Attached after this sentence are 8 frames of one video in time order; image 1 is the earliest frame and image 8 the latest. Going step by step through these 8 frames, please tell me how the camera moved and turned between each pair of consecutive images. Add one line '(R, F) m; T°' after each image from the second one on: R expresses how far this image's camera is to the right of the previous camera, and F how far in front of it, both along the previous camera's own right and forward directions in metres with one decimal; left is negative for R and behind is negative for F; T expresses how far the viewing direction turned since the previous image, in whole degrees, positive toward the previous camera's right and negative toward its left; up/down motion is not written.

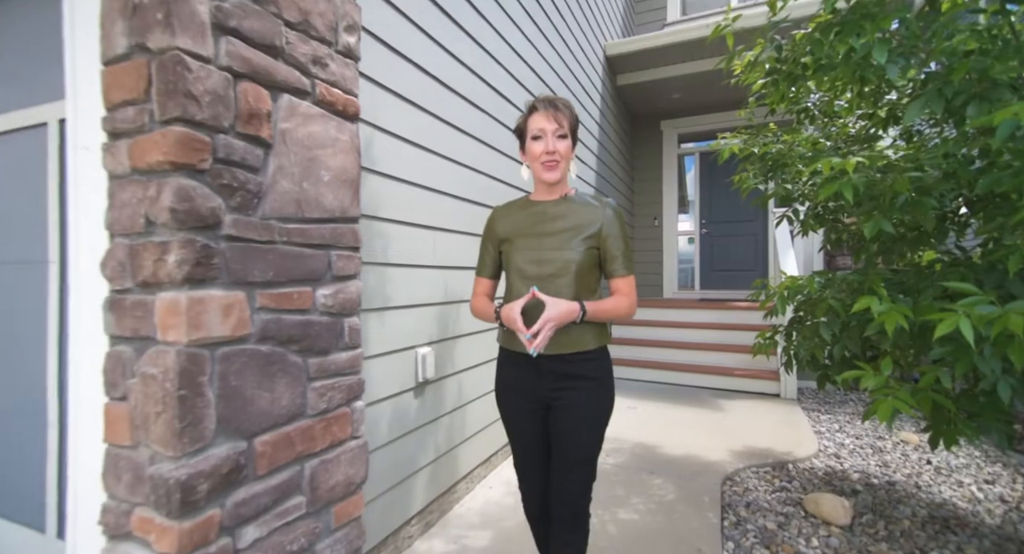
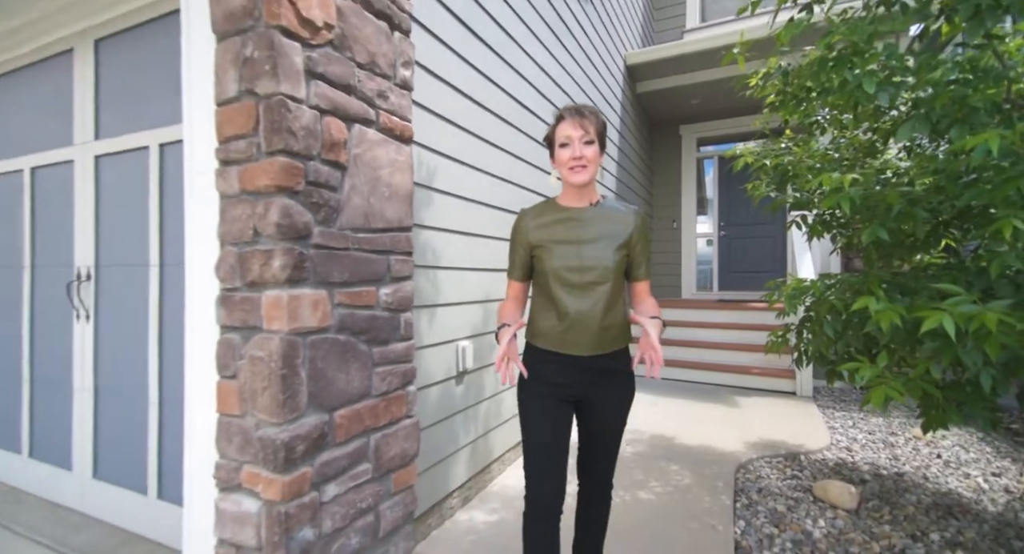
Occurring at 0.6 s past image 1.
(-0.1, -0.2) m; -2°
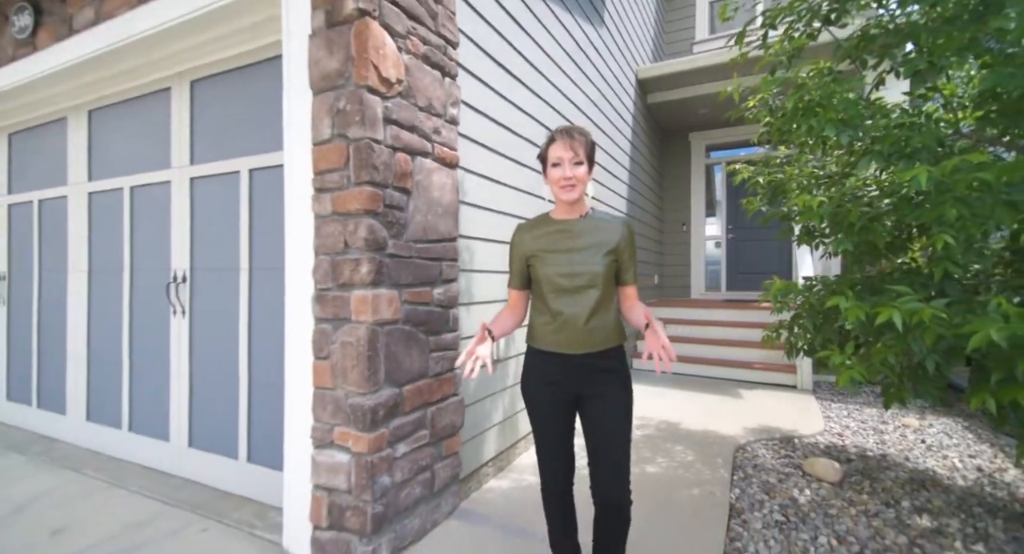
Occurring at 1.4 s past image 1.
(-0.1, -0.4) m; -1°
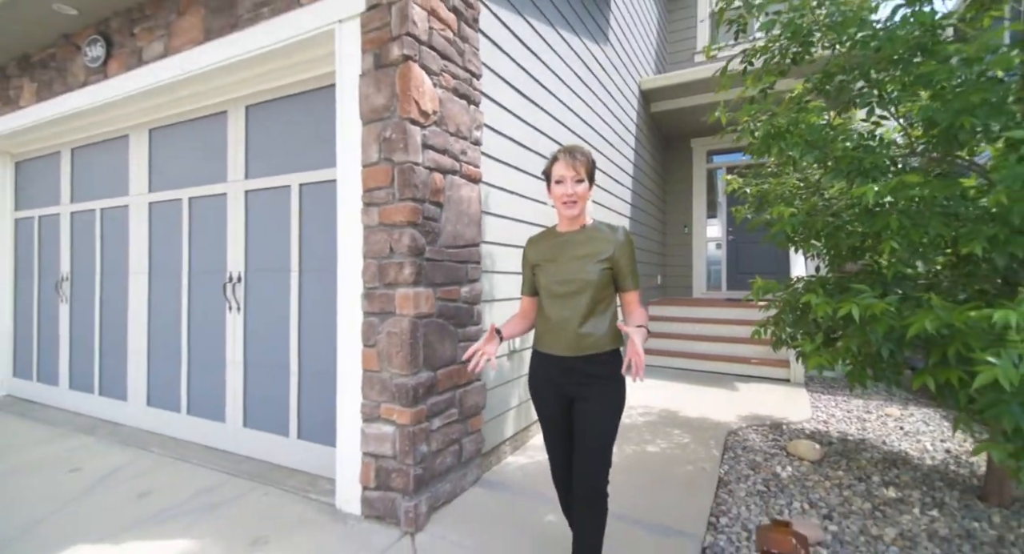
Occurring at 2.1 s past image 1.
(-0.1, -0.3) m; -1°
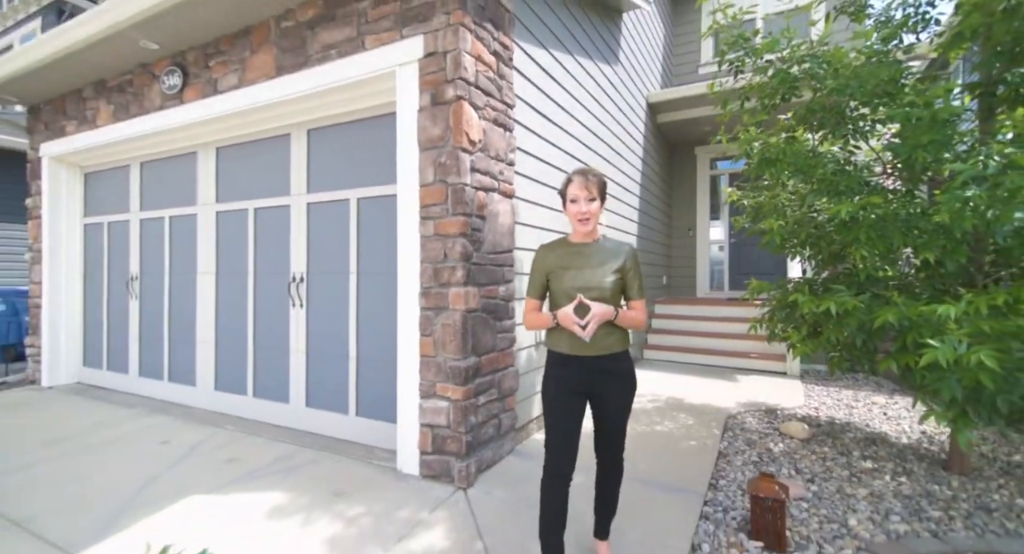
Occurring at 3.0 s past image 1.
(-0.2, -0.4) m; 0°
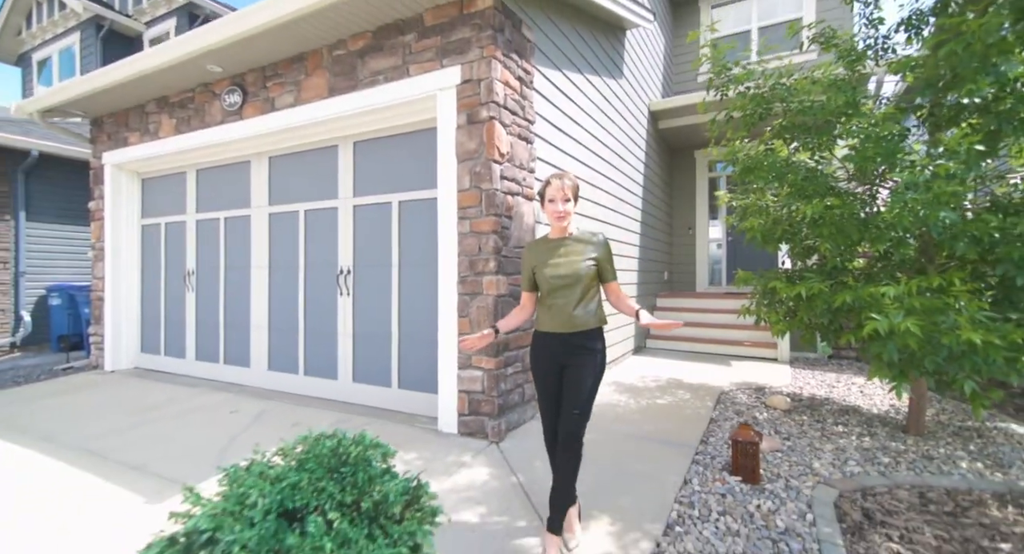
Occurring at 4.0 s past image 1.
(-0.1, -0.5) m; 0°
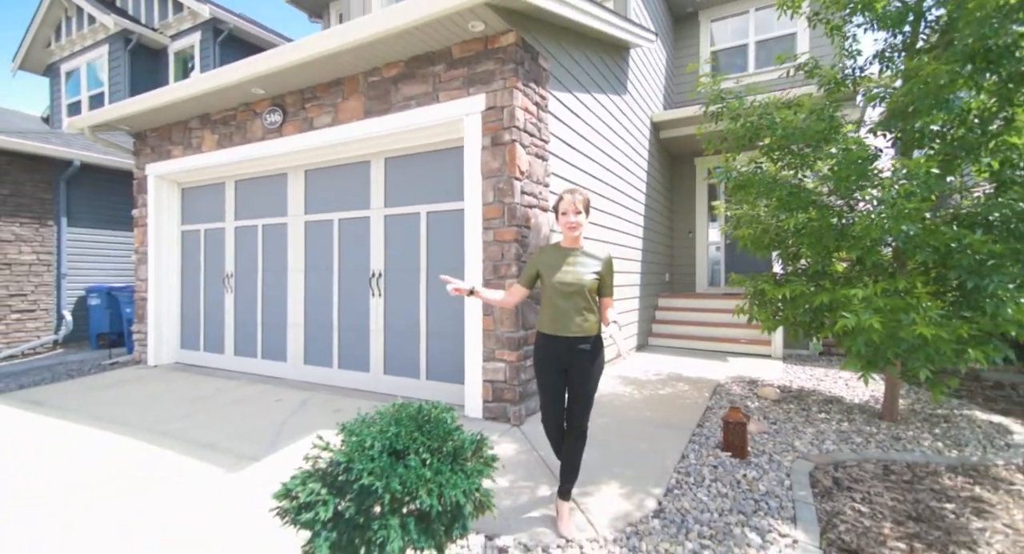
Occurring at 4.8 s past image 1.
(-0.1, -0.4) m; 0°
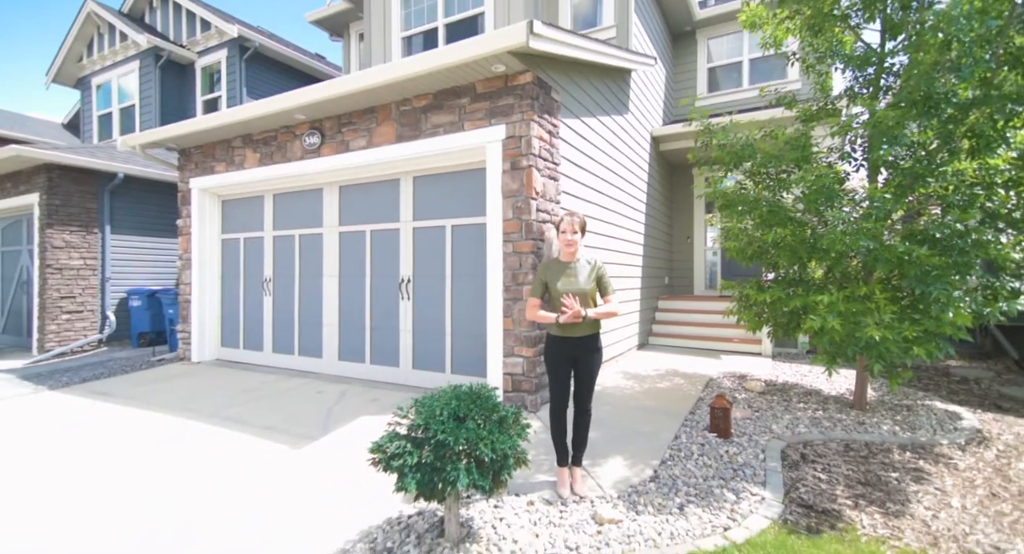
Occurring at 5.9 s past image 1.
(-0.1, -0.5) m; 0°
